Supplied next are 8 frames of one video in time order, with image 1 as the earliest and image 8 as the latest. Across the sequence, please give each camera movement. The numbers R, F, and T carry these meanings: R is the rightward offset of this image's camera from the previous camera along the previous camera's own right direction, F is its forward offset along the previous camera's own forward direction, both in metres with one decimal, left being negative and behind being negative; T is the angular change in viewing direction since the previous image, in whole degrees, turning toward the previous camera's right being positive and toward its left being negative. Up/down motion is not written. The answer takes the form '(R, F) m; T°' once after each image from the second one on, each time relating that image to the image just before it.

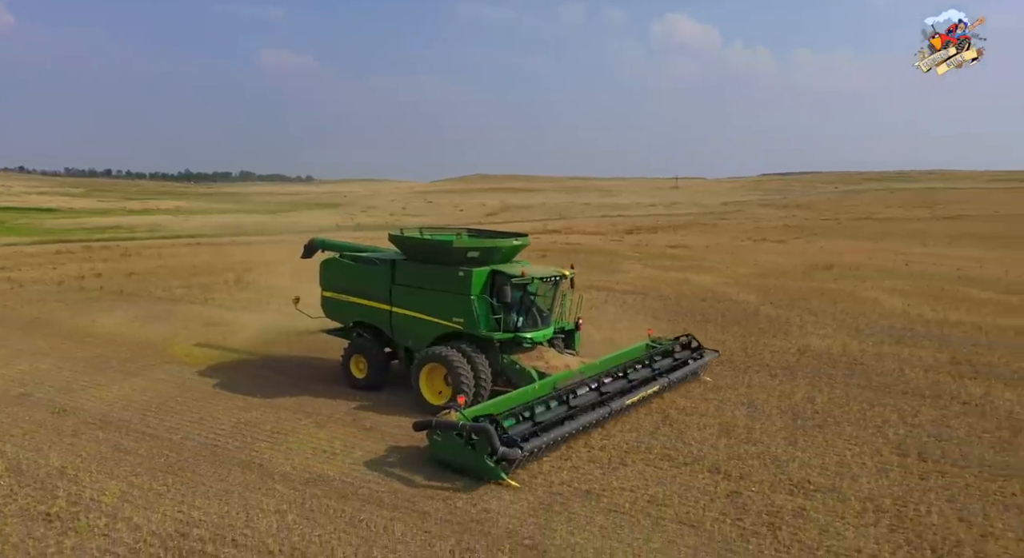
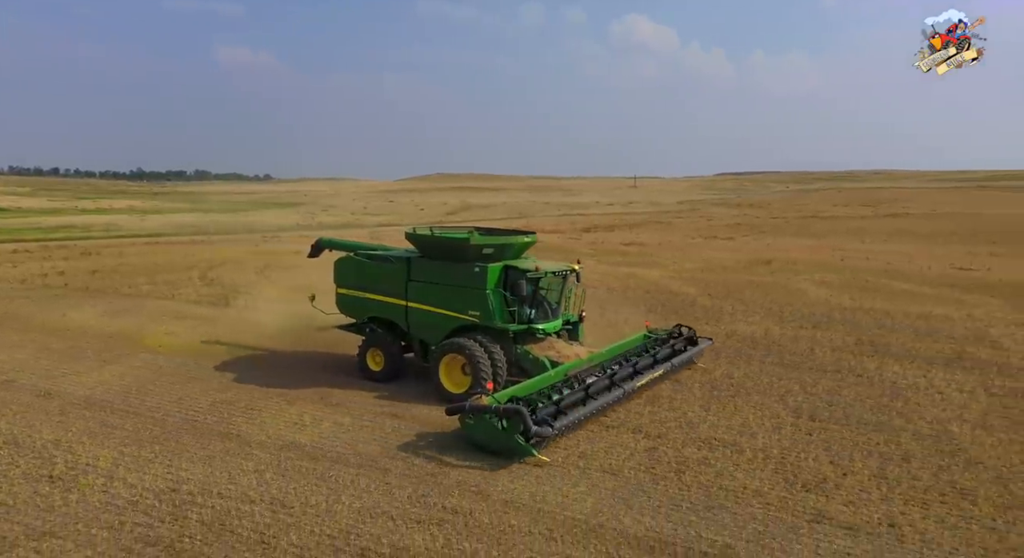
(+0.2, -1.0) m; +3°
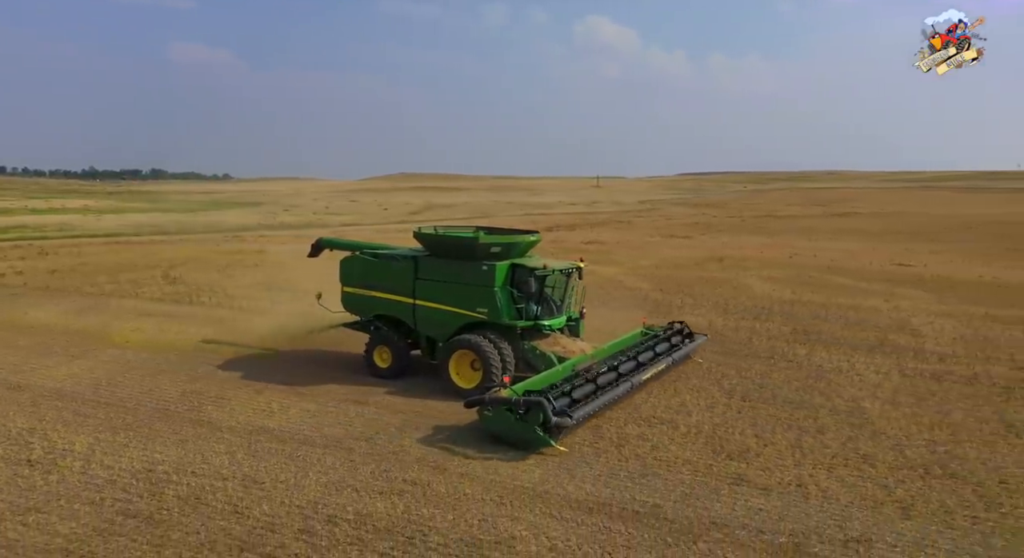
(+0.1, -0.6) m; +3°
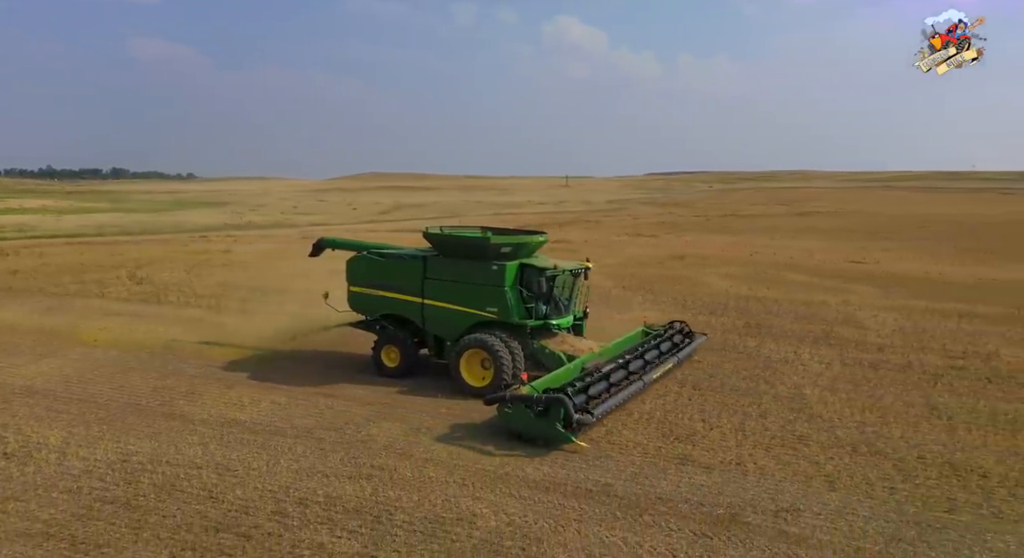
(+0.1, -0.4) m; +3°
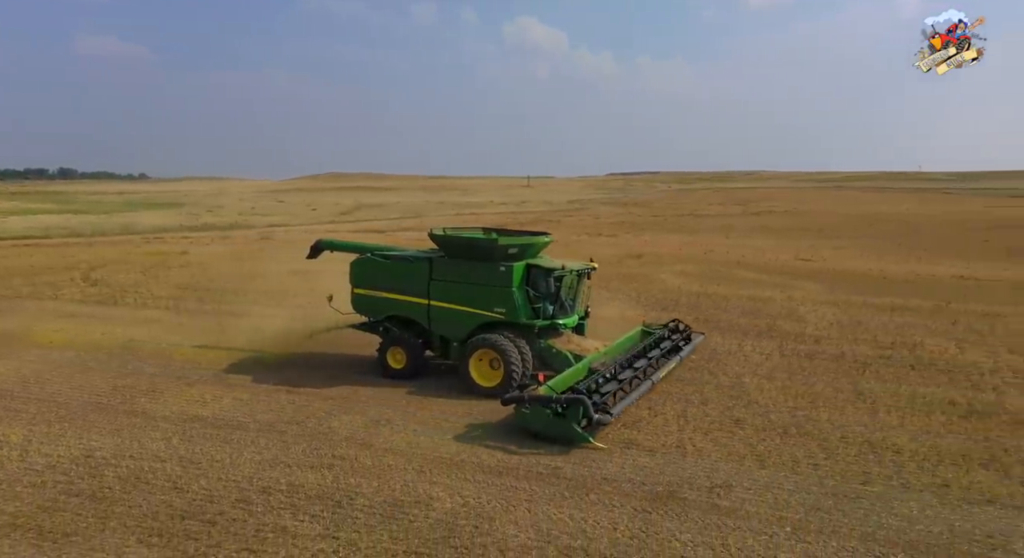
(+0.1, -0.4) m; +3°
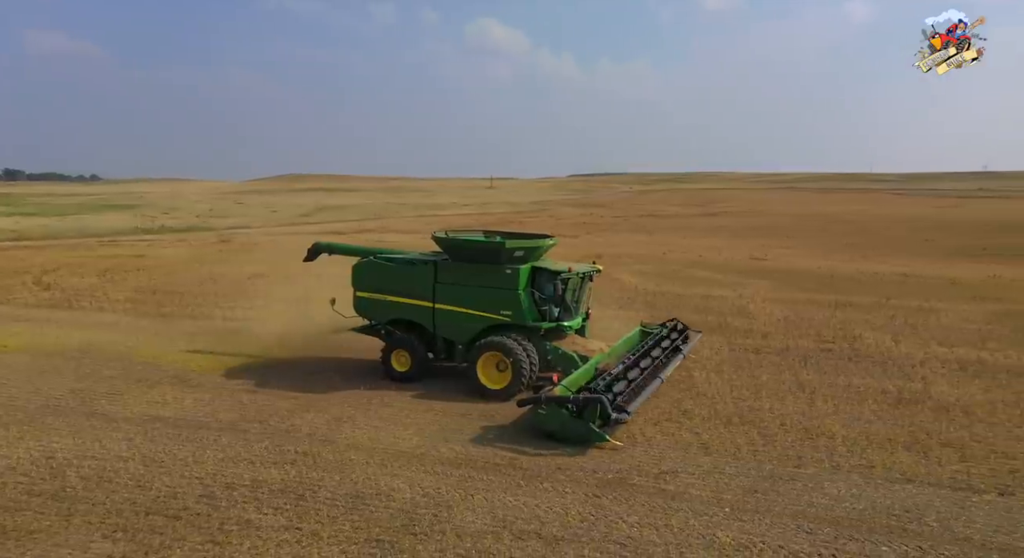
(+0.1, -0.3) m; +3°
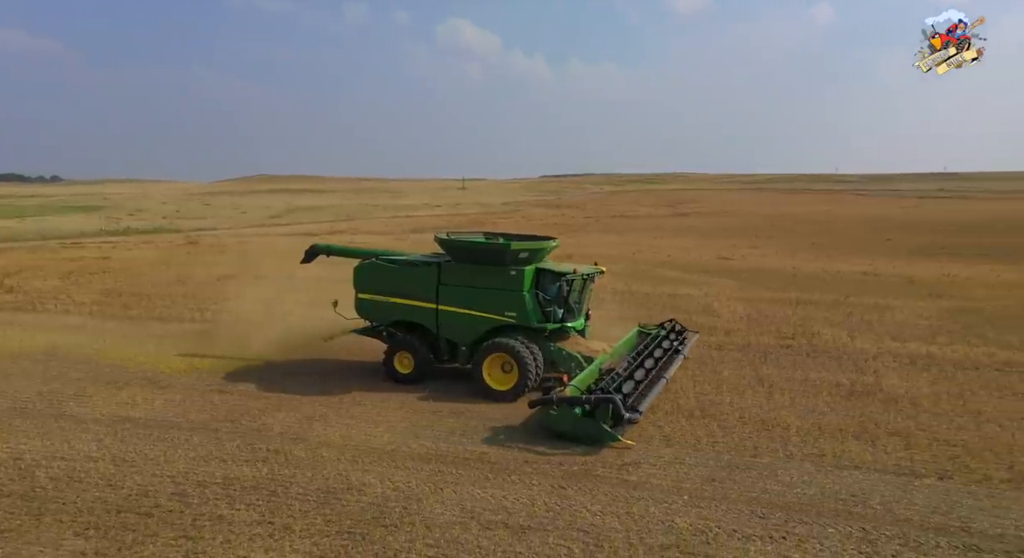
(+0.1, -0.2) m; +2°
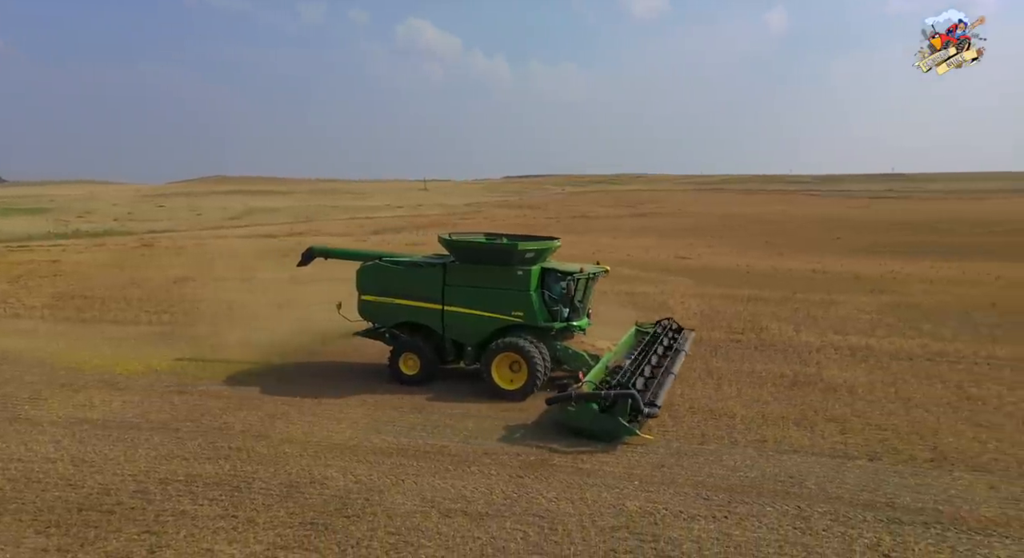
(+0.1, -0.3) m; +3°
